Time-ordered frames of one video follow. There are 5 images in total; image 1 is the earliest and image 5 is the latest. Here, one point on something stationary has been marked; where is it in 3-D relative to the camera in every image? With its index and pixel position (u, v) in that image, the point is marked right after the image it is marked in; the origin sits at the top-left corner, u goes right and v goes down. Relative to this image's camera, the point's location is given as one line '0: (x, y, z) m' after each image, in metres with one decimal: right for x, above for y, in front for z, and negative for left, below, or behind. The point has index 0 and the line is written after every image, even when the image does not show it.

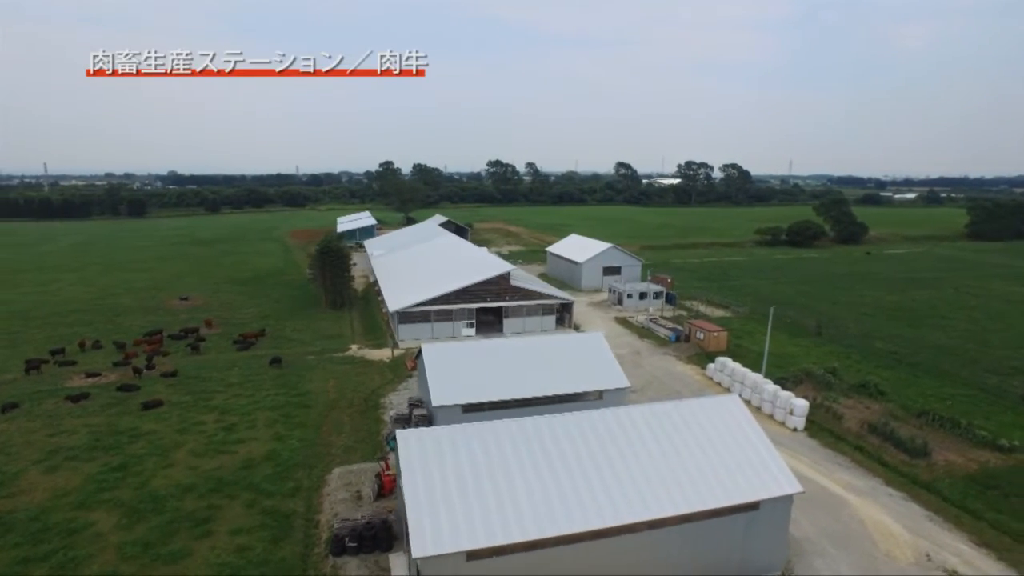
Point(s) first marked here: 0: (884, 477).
0: (+11.0, -5.6, +17.7) m
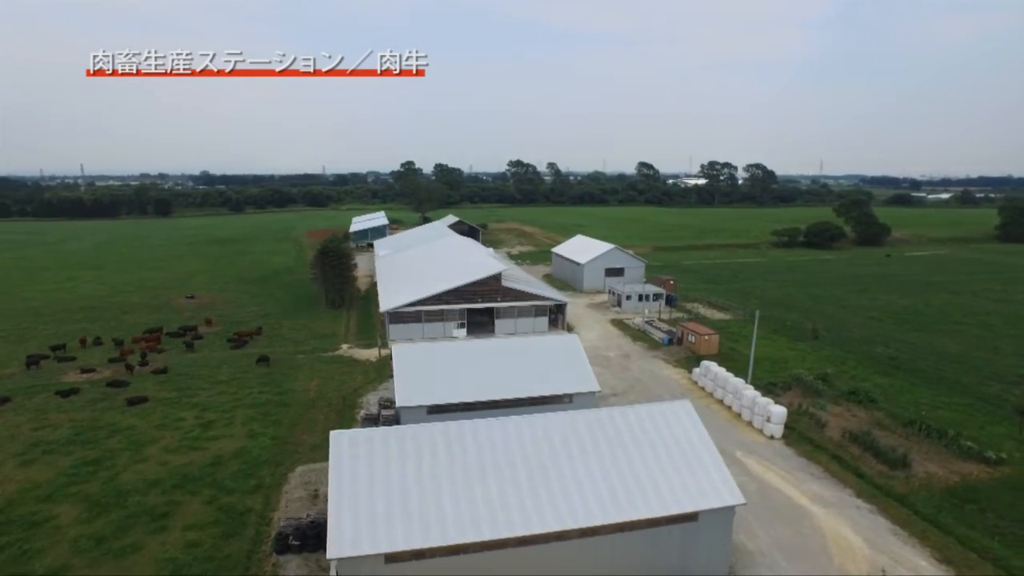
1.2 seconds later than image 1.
0: (+9.8, -5.7, +17.1) m
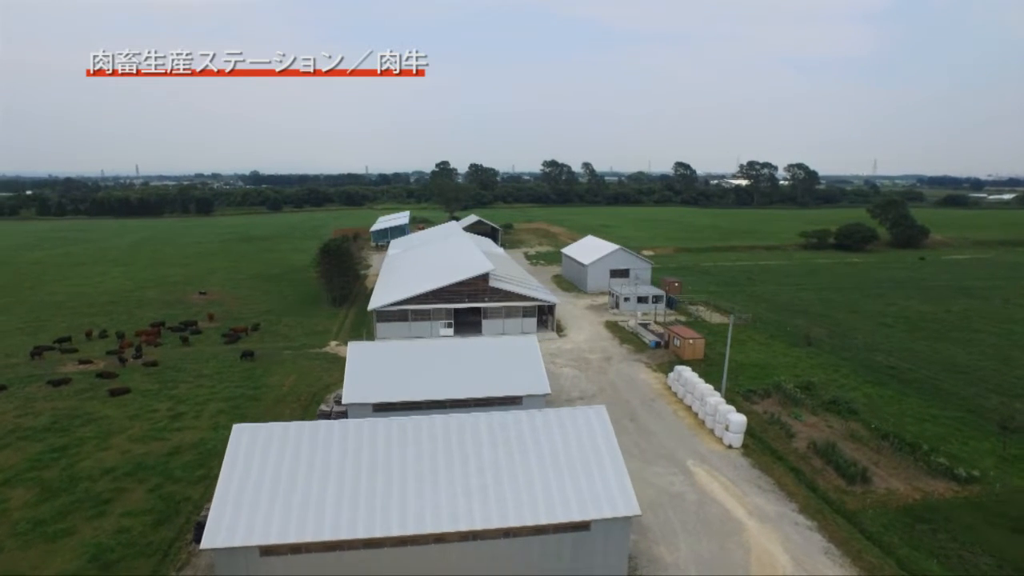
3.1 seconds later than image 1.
0: (+7.9, -5.8, +16.3) m
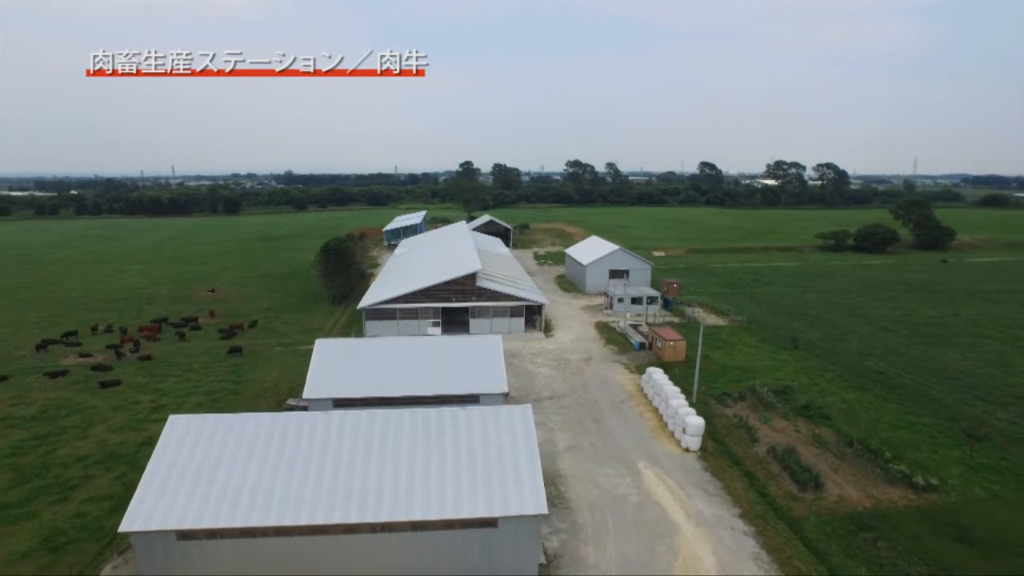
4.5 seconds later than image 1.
0: (+6.4, -5.9, +16.2) m
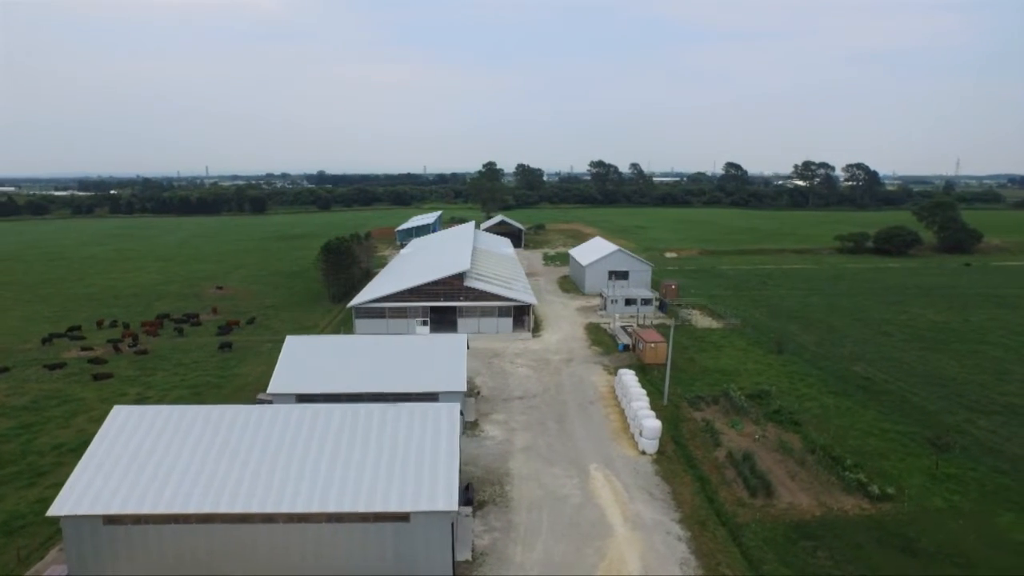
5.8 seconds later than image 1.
0: (+4.8, -5.9, +16.0) m
